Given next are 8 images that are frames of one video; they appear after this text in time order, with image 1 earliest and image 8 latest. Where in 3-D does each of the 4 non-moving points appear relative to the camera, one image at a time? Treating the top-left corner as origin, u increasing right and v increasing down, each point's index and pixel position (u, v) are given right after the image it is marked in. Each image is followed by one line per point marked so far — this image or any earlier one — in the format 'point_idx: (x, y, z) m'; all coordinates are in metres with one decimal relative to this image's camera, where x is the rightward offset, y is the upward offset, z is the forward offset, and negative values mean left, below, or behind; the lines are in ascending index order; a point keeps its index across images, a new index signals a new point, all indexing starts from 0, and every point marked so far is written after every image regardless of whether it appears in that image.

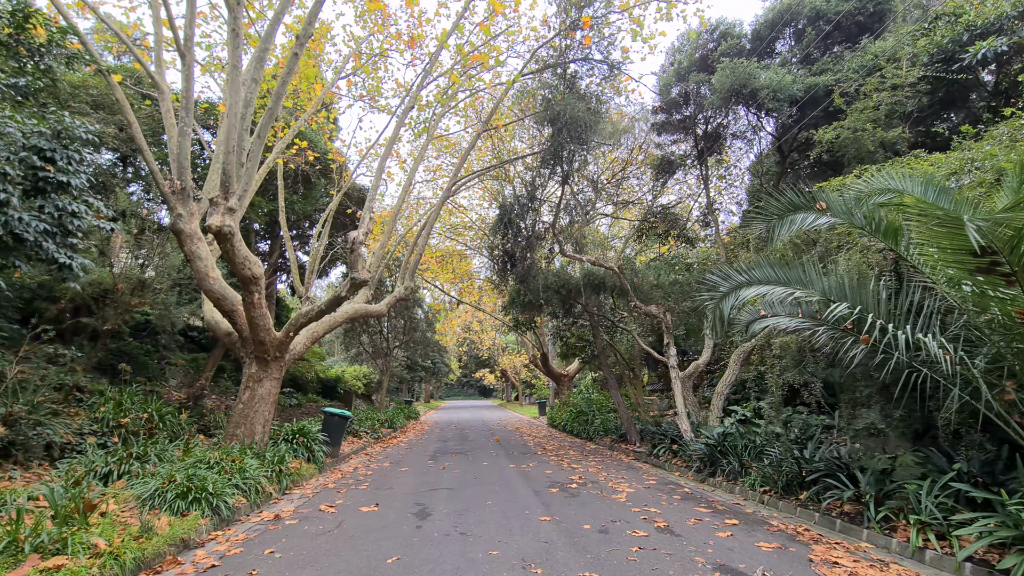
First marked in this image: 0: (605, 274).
0: (+2.4, +0.4, +12.2) m
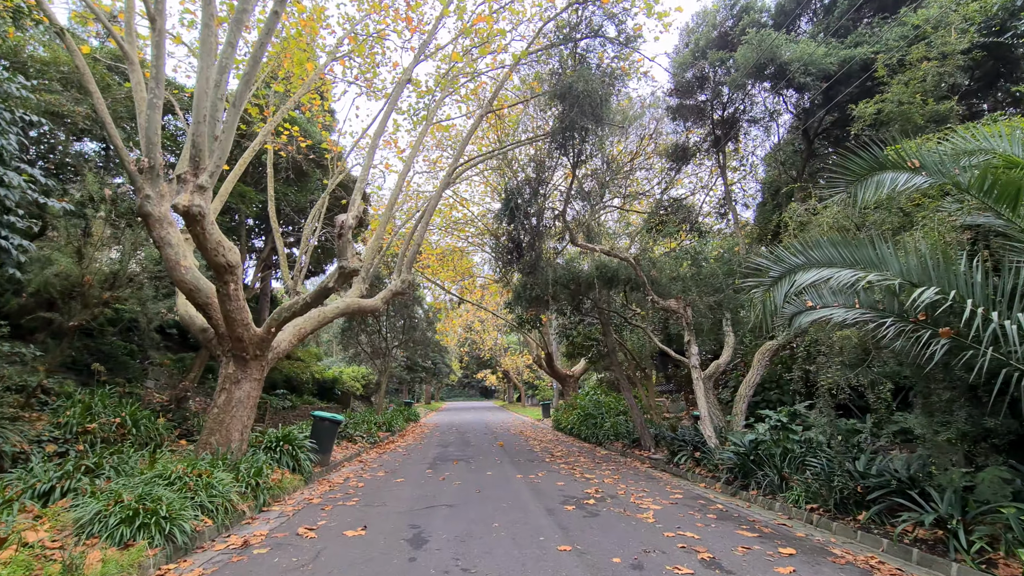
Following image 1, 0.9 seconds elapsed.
0: (+2.5, +0.6, +11.4) m
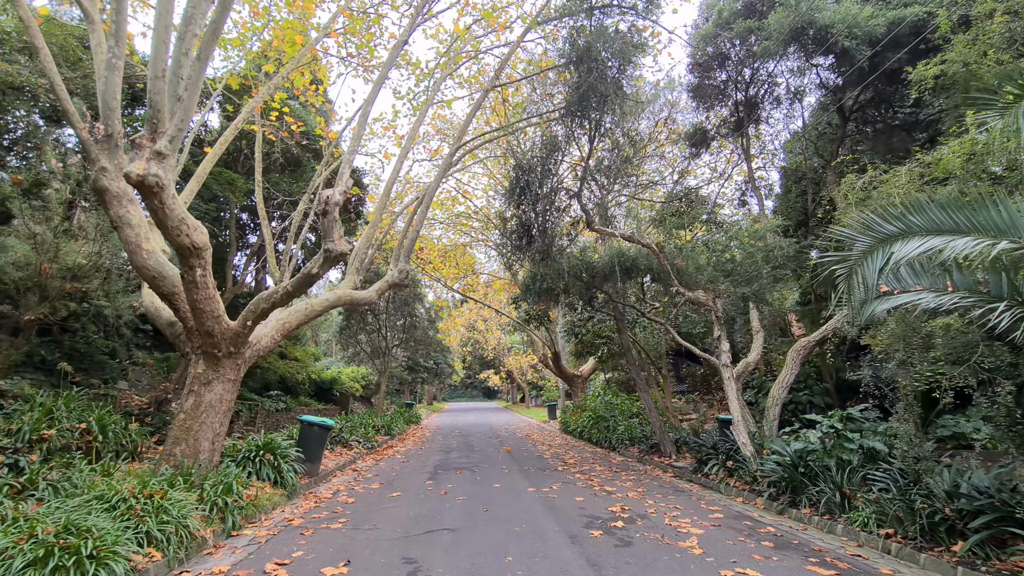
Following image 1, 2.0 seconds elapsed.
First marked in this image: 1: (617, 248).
0: (+2.7, +0.7, +10.4) m
1: (+2.3, +0.9, +10.5) m
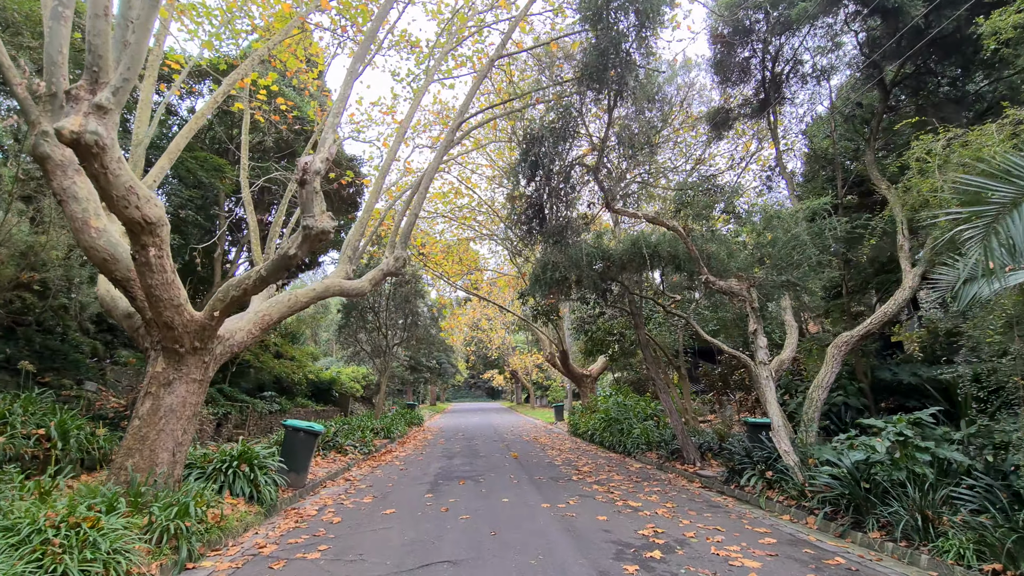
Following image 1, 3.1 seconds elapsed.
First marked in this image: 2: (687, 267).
0: (+2.8, +0.9, +9.4) m
1: (+2.4, +1.1, +9.6) m
2: (+3.4, +0.5, +9.3) m
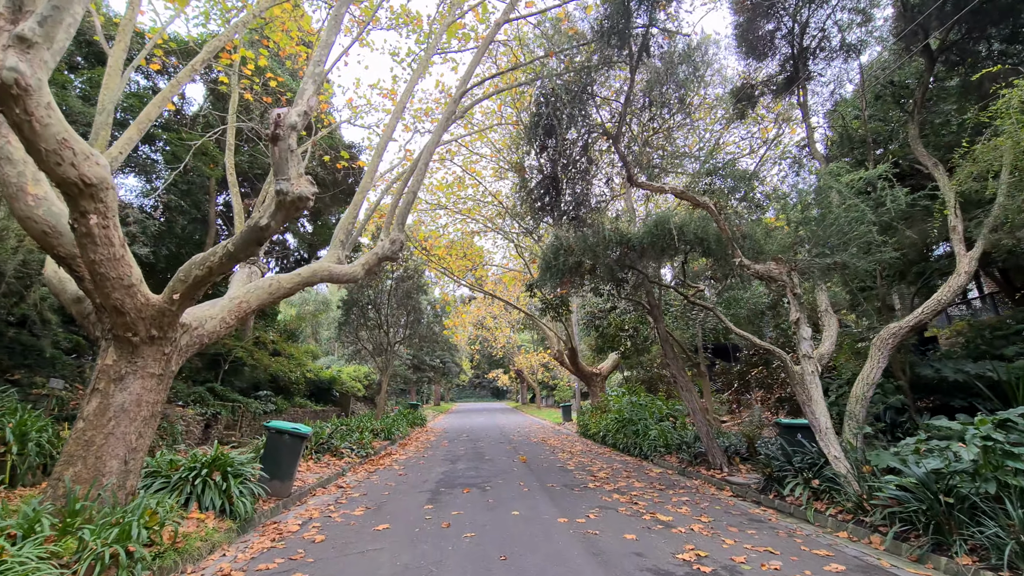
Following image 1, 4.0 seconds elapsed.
0: (+3.0, +1.2, +8.5) m
1: (+2.6, +1.3, +8.7) m
2: (+3.5, +0.7, +8.5) m
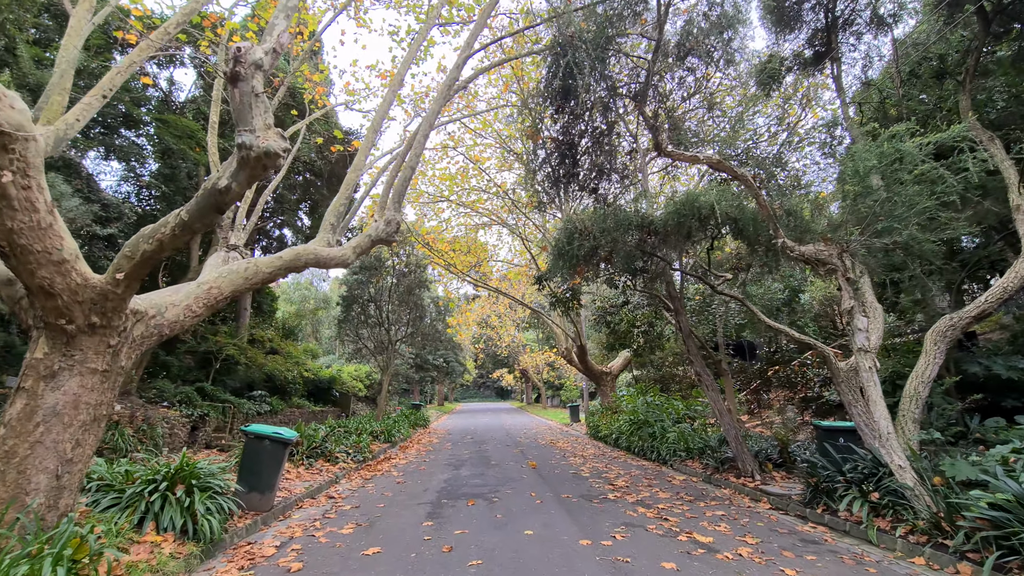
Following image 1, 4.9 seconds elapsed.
0: (+3.1, +1.4, +7.7) m
1: (+2.7, +1.5, +7.8) m
2: (+3.7, +0.9, +7.6) m
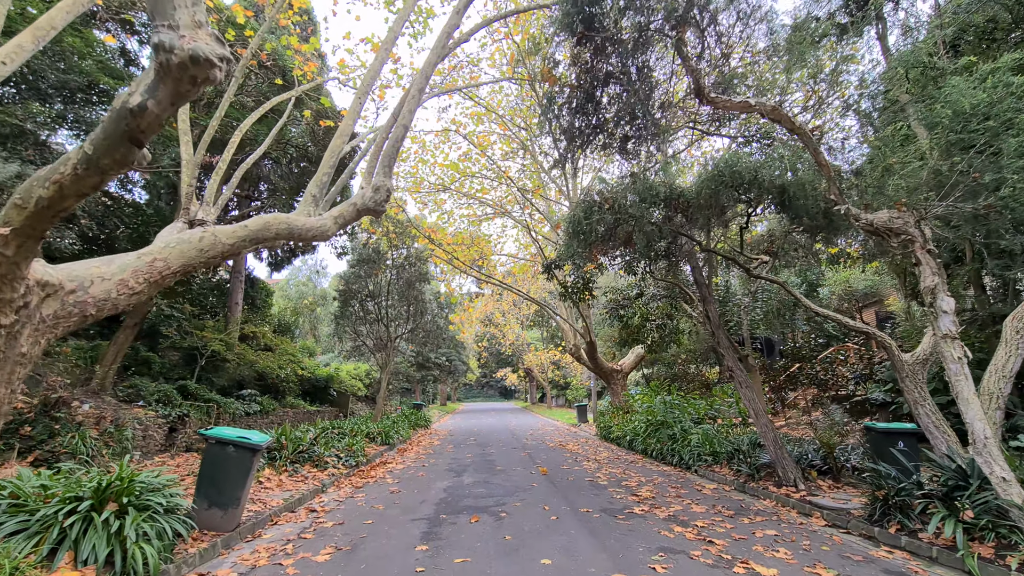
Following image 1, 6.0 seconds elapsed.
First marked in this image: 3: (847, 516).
0: (+3.3, +1.6, +6.7) m
1: (+2.9, +1.7, +6.8) m
2: (+3.8, +1.2, +6.6) m
3: (+3.9, -2.6, +5.6) m
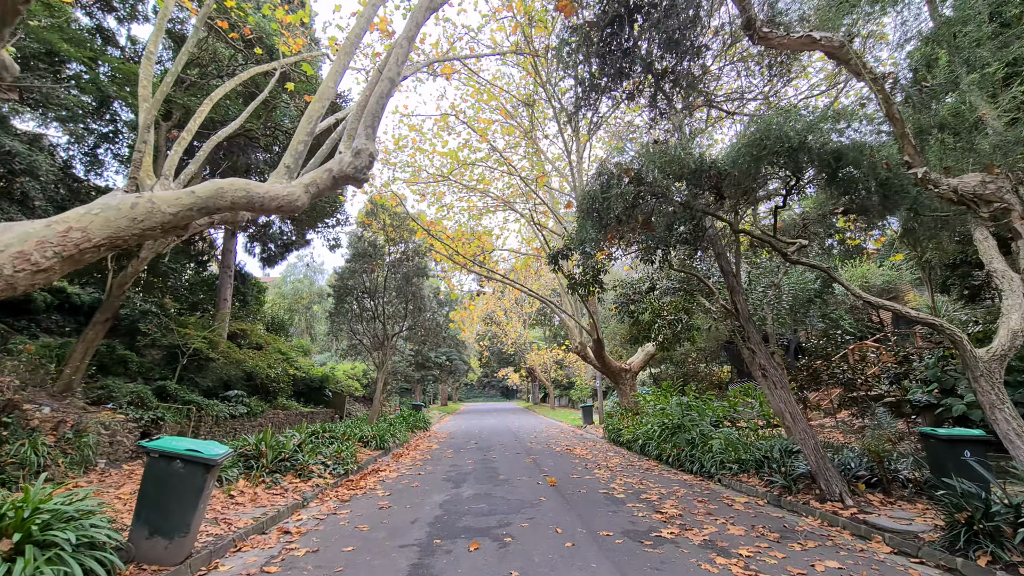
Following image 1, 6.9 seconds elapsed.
0: (+3.3, +1.8, +5.8) m
1: (+2.9, +1.9, +5.9) m
2: (+3.9, +1.3, +5.7) m
3: (+3.9, -2.5, +4.7) m
